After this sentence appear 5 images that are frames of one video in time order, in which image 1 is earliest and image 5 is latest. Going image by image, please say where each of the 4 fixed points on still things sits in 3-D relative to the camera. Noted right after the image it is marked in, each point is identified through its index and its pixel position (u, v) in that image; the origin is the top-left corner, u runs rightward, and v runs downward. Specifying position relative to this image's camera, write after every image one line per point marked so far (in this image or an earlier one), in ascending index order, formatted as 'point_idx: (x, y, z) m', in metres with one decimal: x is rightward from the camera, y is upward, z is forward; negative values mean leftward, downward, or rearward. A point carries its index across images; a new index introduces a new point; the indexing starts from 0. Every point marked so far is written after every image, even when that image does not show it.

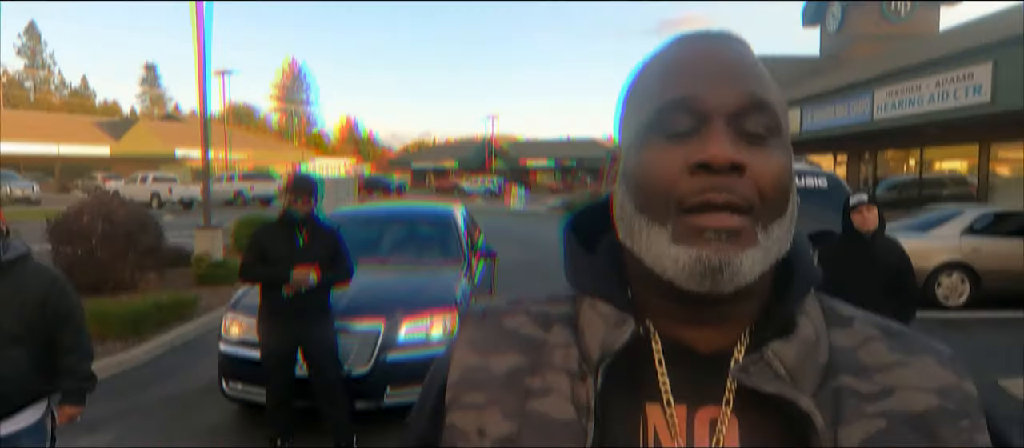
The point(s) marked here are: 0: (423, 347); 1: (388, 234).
0: (-0.6, -0.9, +4.4) m
1: (-1.2, -0.2, +6.7) m
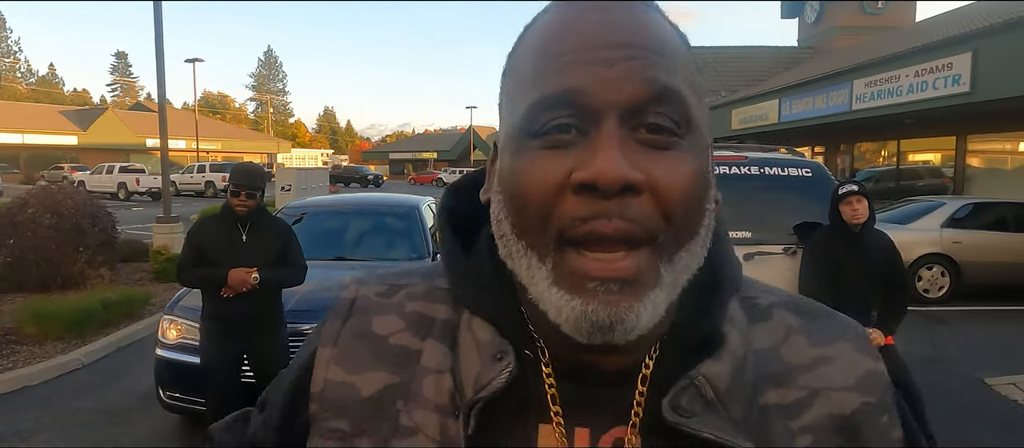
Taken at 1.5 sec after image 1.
0: (-0.9, -0.9, +3.8) m
1: (-1.5, -0.1, +6.1) m
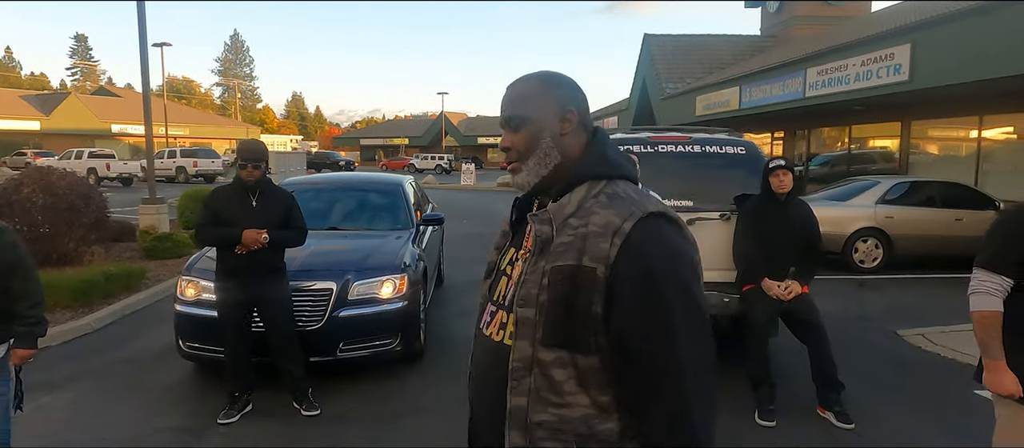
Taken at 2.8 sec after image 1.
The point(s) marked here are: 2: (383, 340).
0: (-1.0, -0.6, +4.9) m
1: (-1.8, +0.2, +7.2) m
2: (-1.0, -1.0, +4.9) m
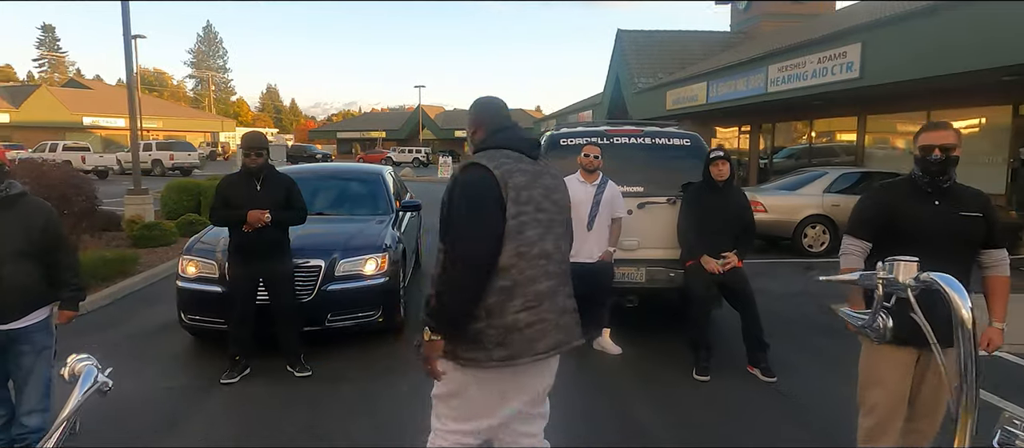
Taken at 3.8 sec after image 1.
0: (-1.3, -0.4, +5.9) m
1: (-2.2, +0.4, +8.1) m
2: (-1.3, -0.8, +5.9) m
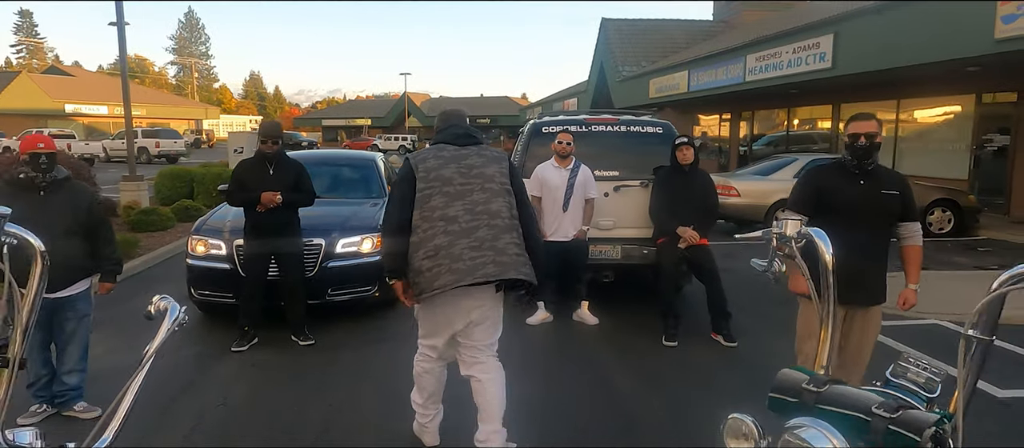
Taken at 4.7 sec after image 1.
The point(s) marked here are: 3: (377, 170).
0: (-1.5, -0.2, +6.6) m
1: (-2.4, +0.7, +8.8) m
2: (-1.4, -0.6, +6.7) m
3: (-1.8, +0.8, +9.2) m
